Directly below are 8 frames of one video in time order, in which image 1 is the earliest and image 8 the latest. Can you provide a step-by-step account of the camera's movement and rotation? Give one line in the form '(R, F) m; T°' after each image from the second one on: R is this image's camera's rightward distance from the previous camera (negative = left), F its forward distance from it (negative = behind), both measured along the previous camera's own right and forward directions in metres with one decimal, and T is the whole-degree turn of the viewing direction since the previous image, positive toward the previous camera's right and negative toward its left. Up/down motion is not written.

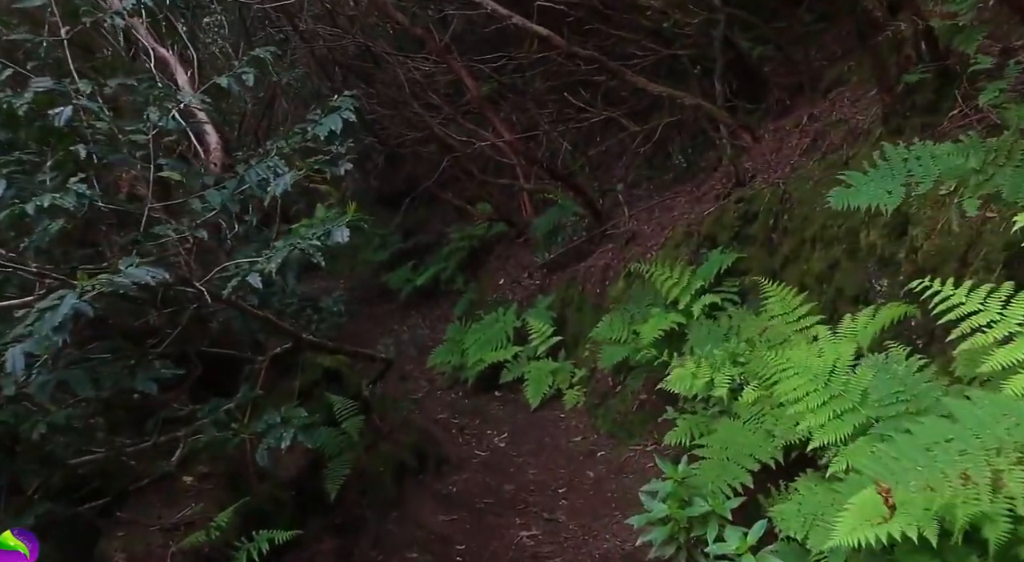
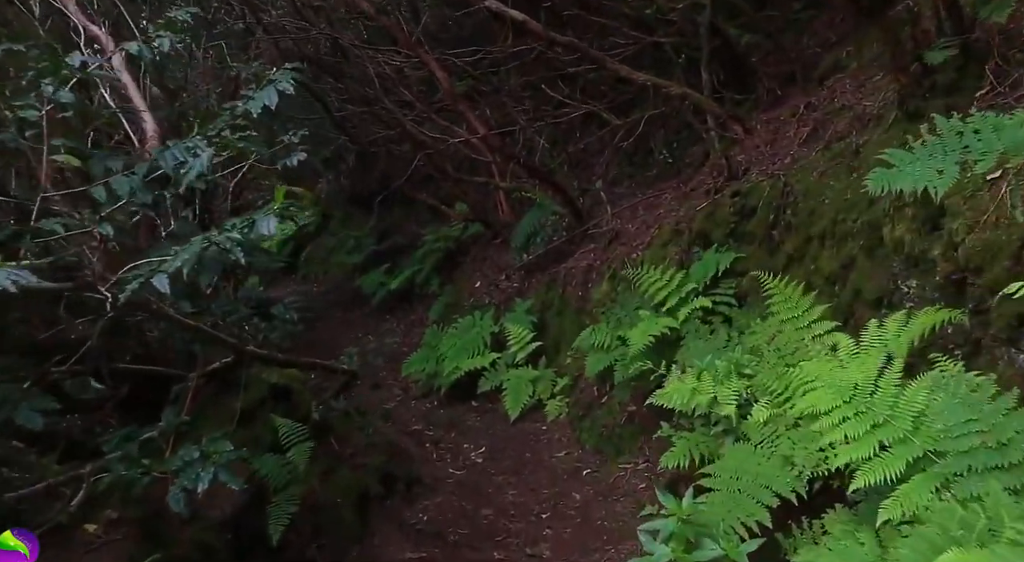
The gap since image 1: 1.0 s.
(0.0, +0.6) m; +1°
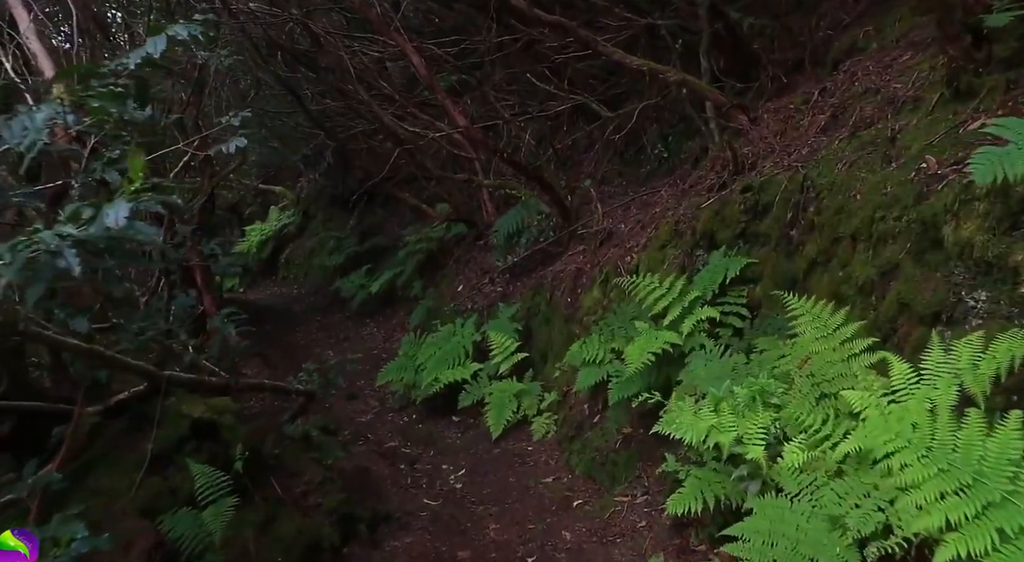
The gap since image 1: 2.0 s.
(0.0, +0.7) m; +1°
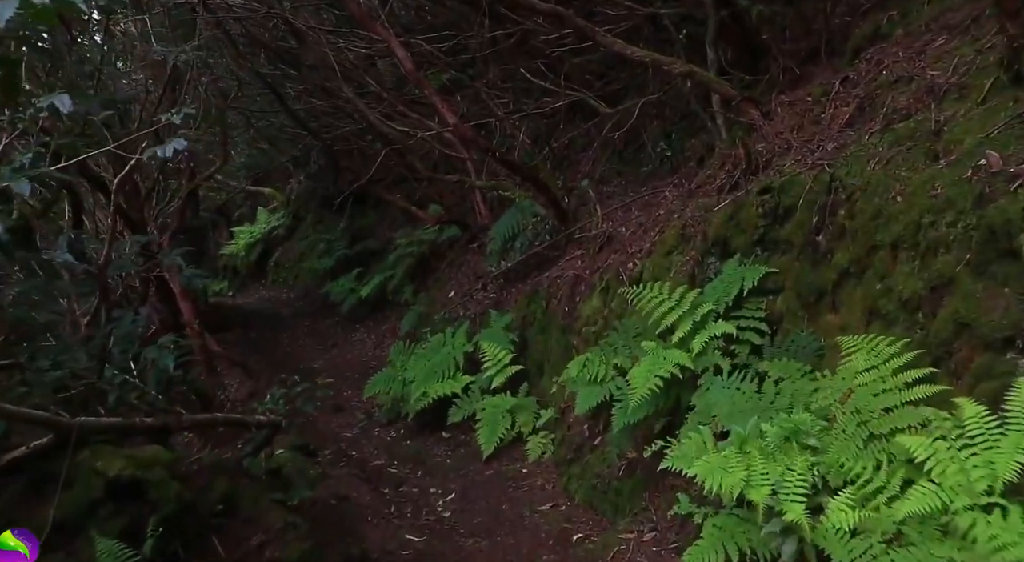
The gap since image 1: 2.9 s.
(0.0, +0.6) m; 0°
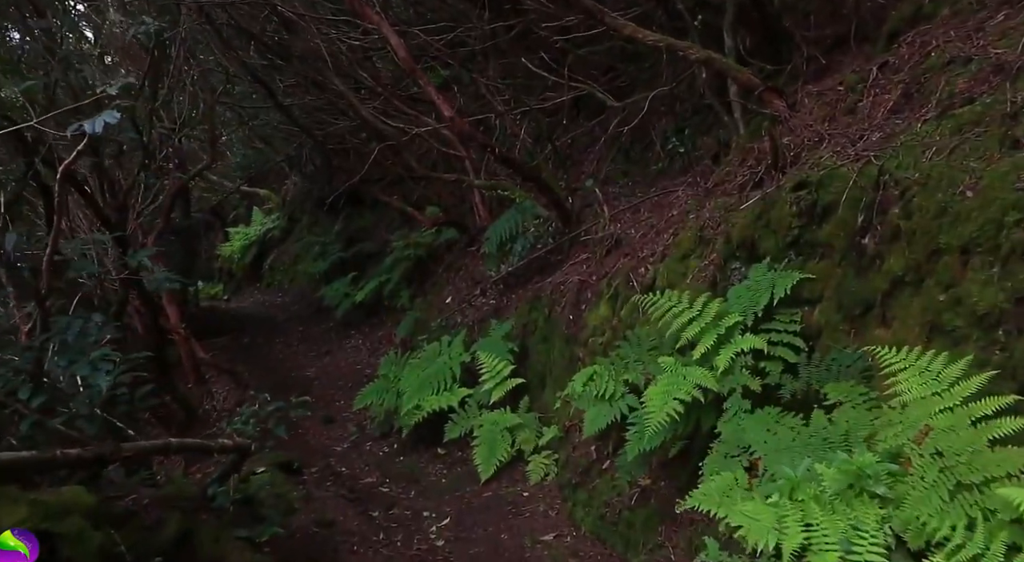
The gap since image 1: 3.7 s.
(0.0, +0.6) m; 0°
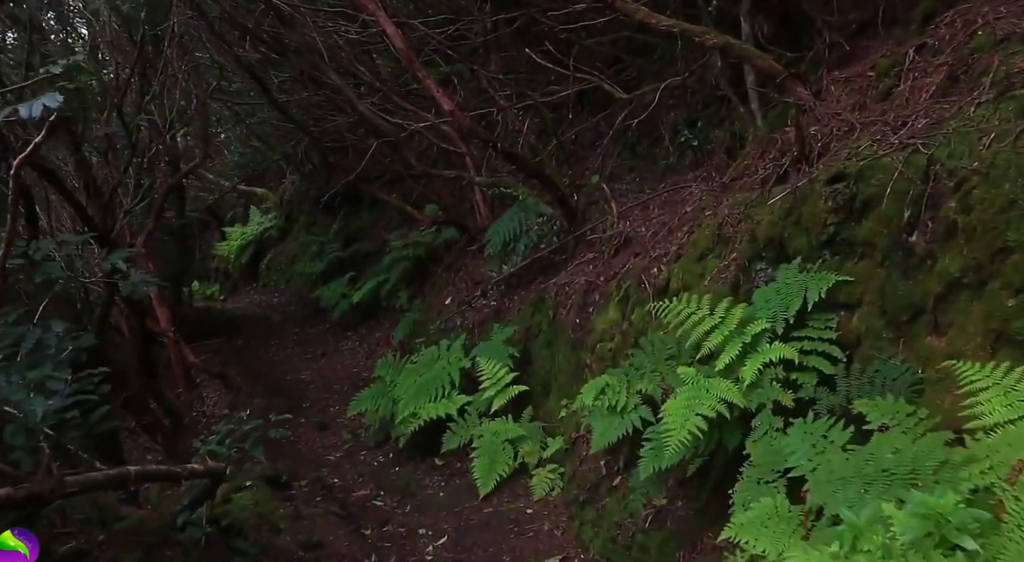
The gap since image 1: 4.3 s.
(0.0, +0.4) m; 0°
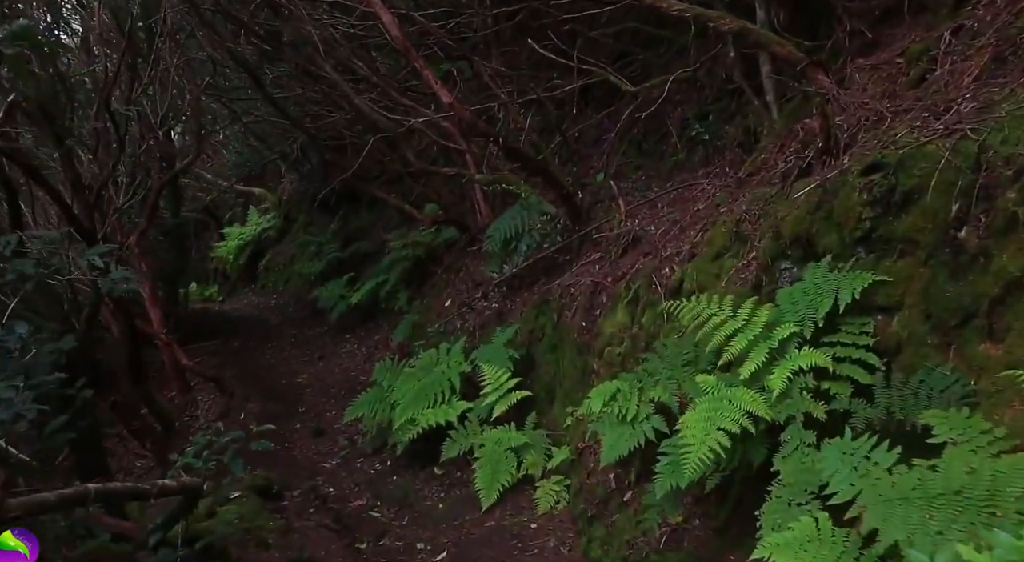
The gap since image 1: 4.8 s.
(0.0, +0.3) m; 0°
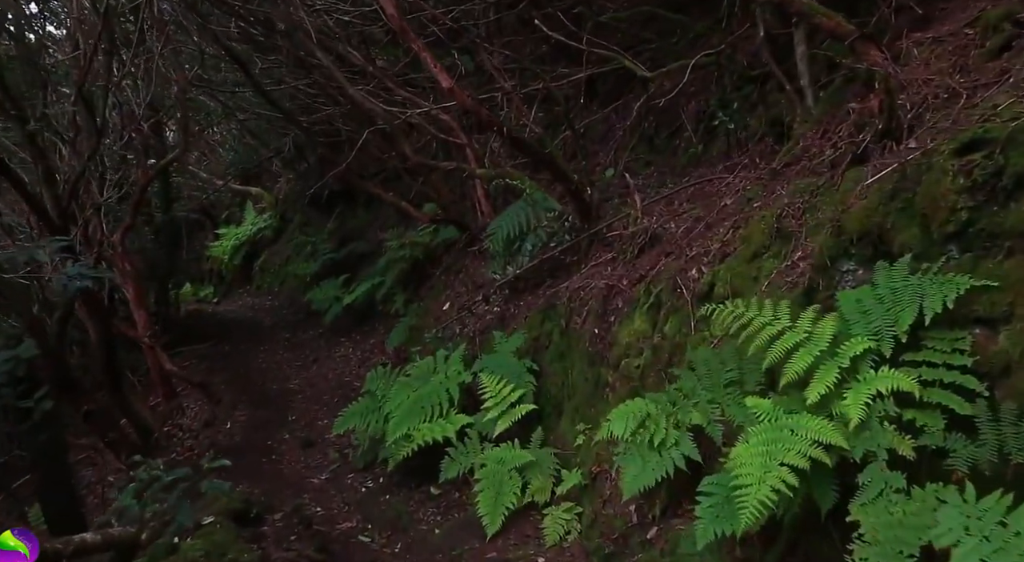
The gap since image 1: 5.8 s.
(0.0, +0.6) m; 0°
